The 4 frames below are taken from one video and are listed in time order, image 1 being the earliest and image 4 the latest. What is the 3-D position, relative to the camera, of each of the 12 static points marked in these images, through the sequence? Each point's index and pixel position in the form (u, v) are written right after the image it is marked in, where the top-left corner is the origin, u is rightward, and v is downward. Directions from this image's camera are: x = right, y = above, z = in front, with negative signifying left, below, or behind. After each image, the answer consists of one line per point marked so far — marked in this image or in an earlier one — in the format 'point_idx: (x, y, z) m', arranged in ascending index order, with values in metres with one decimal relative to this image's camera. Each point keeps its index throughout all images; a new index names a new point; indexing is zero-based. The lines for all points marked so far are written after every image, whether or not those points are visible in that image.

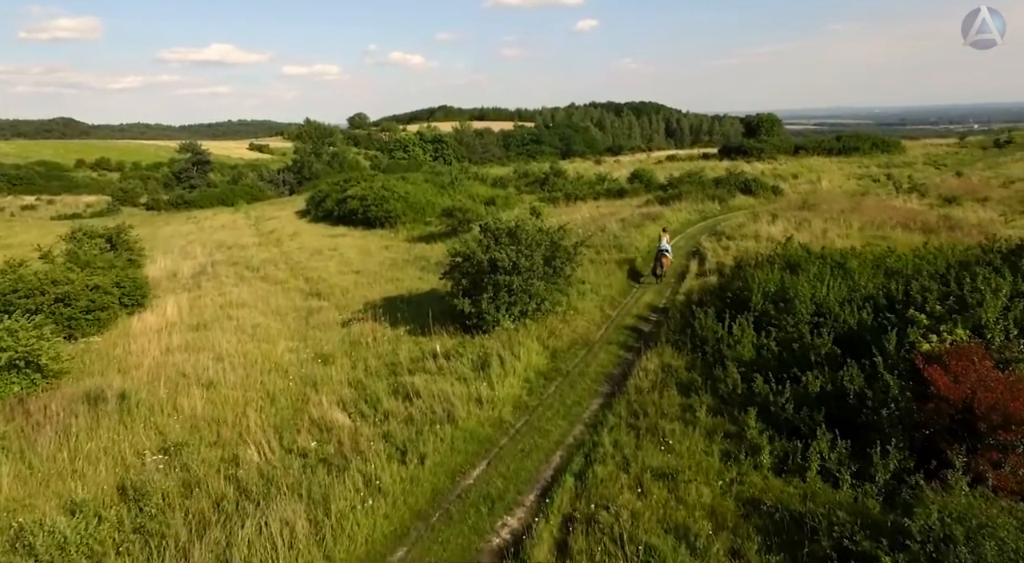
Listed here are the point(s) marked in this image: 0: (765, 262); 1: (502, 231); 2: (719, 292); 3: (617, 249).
0: (+4.8, +0.3, +12.3) m
1: (-0.2, +0.9, +12.4) m
2: (+3.6, -0.2, +11.4) m
3: (+2.7, +0.8, +16.7) m
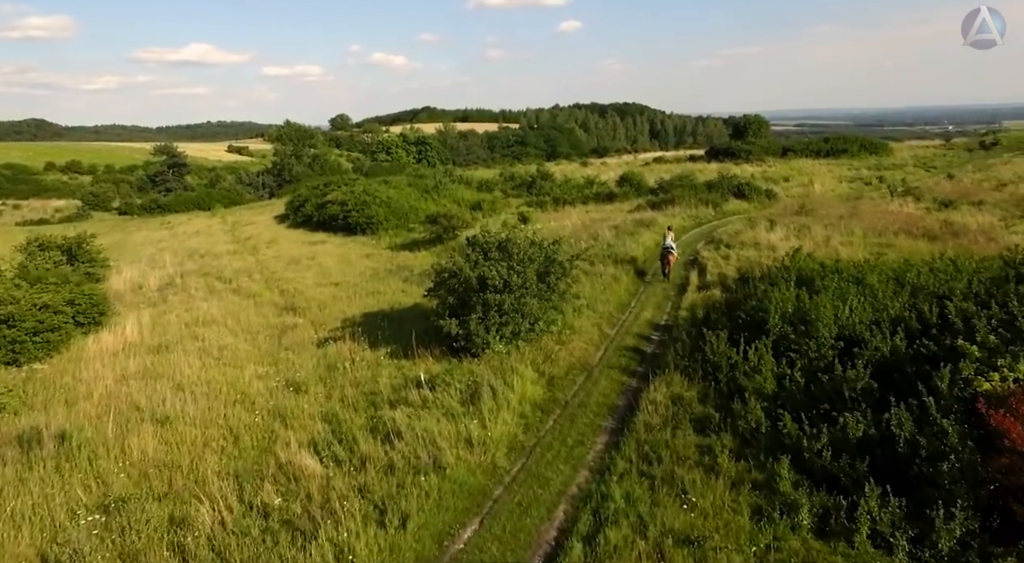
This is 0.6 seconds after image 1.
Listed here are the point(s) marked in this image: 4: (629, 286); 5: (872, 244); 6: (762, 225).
0: (+4.6, +0.1, +11.4) m
1: (-0.3, +0.6, +11.4) m
2: (+3.5, -0.5, +10.5) m
3: (+2.4, +0.5, +15.8) m
4: (+2.6, -0.1, +14.2) m
5: (+9.4, +1.0, +17.1) m
6: (+7.6, +1.7, +19.9) m
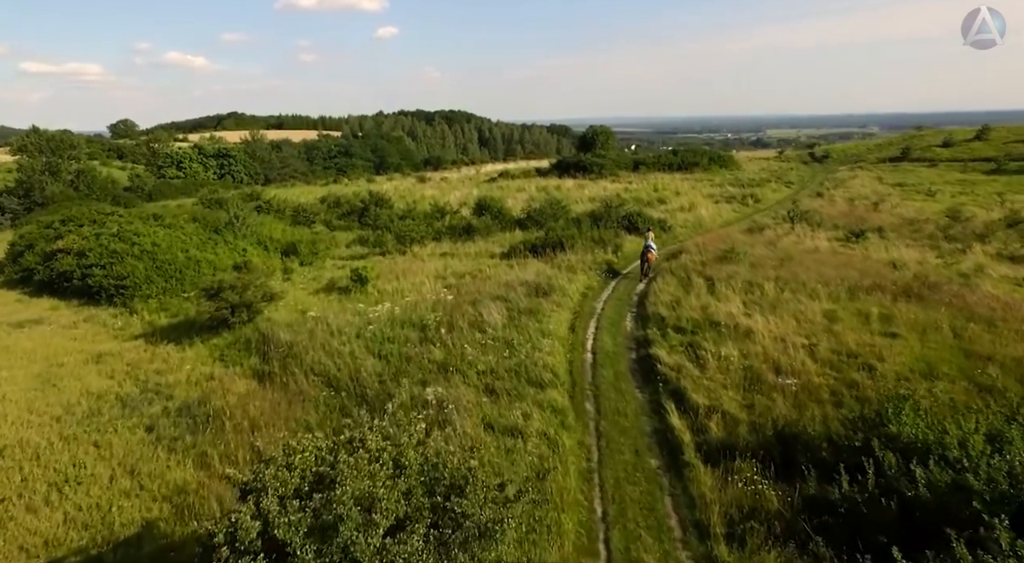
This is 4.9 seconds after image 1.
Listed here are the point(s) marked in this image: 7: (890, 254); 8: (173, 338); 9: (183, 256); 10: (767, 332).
0: (+3.4, -1.7, +5.4) m
1: (-1.4, -1.4, +4.2) m
2: (+2.6, -2.3, +4.2) m
3: (+0.2, -1.5, +9.1) m
4: (+0.8, -2.1, +7.6) m
5: (+6.6, -0.7, +12.1) m
6: (+4.1, -0.1, +14.4) m
7: (+11.2, +0.8, +19.3) m
8: (-7.4, -1.2, +14.2) m
9: (-9.8, +0.7, +19.4) m
10: (+4.4, -0.9, +11.2) m
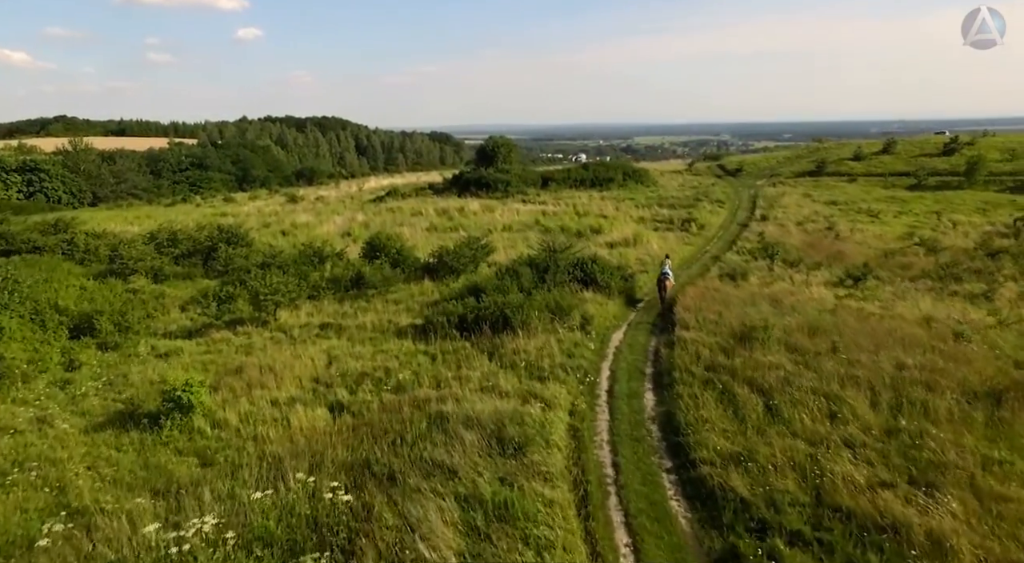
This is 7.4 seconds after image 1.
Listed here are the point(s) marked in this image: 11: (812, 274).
0: (+4.3, -3.2, 0.0) m
1: (-0.2, -3.0, -2.1) m
2: (+3.7, -3.8, -1.3) m
3: (+0.4, -3.1, +3.0) m
4: (+1.3, -3.7, +1.7) m
5: (+6.1, -2.1, +7.1) m
6: (+3.3, -1.6, +8.9) m
7: (+9.3, -0.6, +15.0) m
8: (-7.9, -3.1, +6.7) m
9: (-11.3, -1.4, +11.4) m
10: (+4.2, -2.4, +5.8) m
11: (+8.3, +0.2, +18.1) m
